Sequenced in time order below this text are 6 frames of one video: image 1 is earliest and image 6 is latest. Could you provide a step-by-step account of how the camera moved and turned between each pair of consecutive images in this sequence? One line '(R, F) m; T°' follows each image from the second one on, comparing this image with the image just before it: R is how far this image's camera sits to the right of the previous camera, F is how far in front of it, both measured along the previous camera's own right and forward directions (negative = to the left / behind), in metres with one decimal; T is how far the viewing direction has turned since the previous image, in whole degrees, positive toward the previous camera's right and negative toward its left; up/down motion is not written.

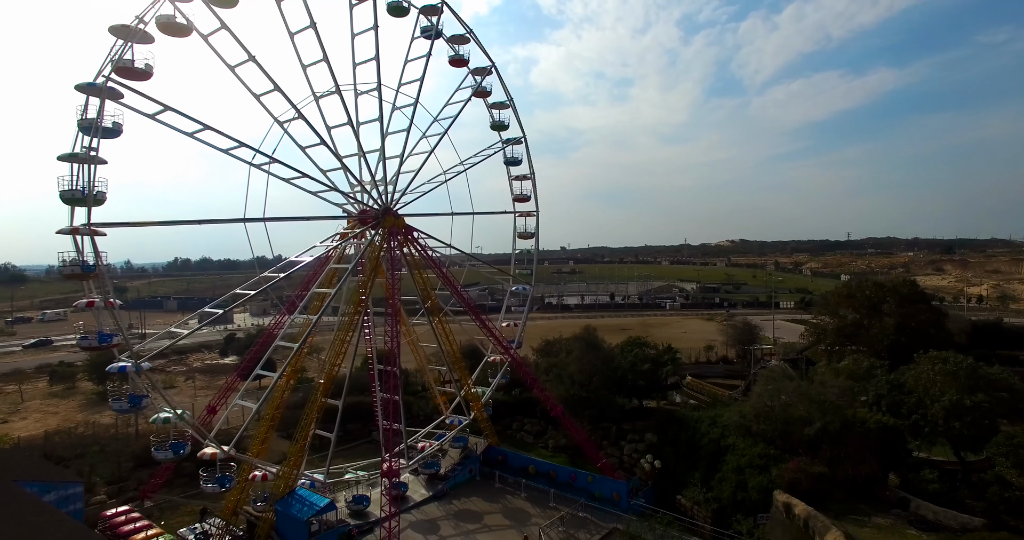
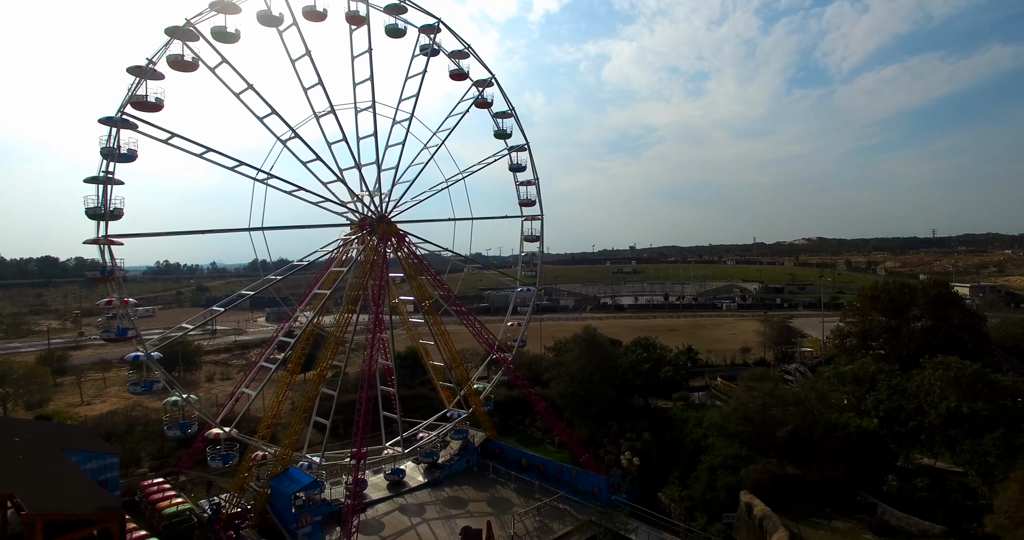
(+2.7, -0.8) m; -7°
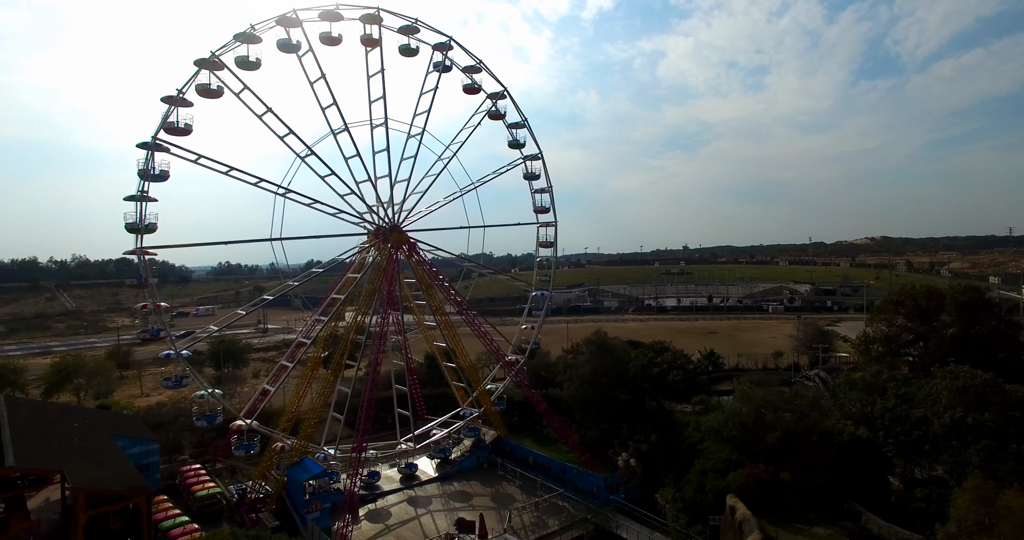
(+1.6, -0.8) m; -5°
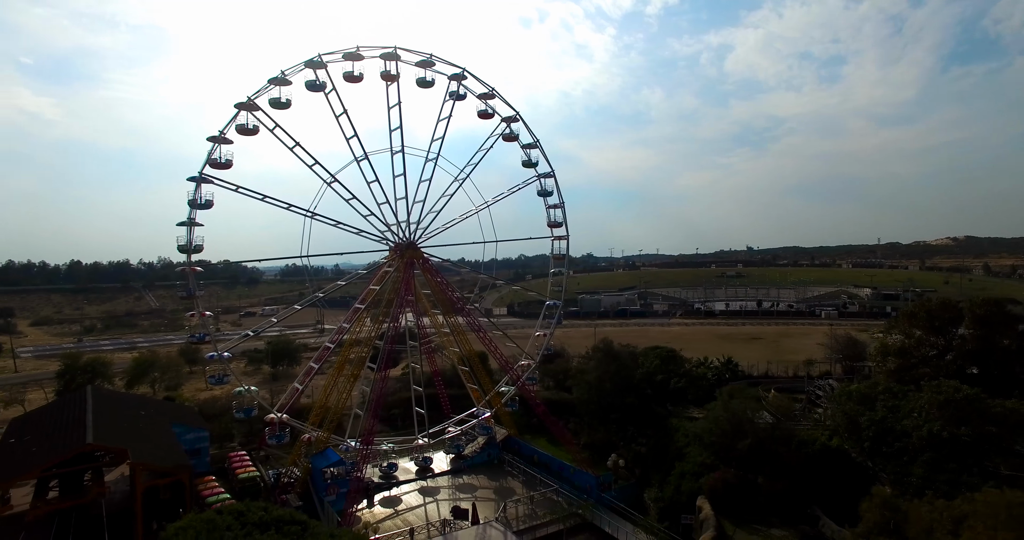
(+2.1, -1.6) m; -6°
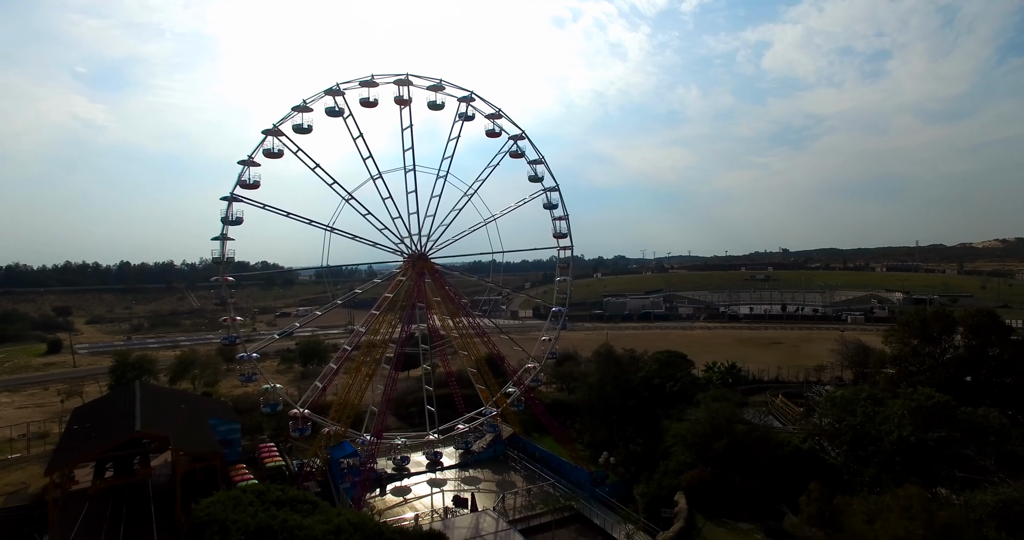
(+1.2, -1.6) m; -3°
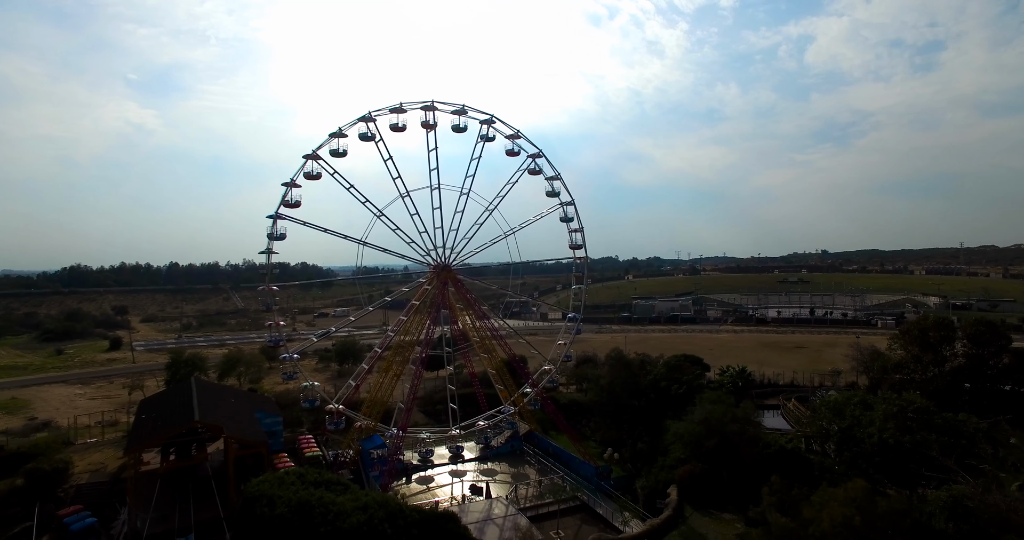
(+0.8, -2.0) m; -3°
